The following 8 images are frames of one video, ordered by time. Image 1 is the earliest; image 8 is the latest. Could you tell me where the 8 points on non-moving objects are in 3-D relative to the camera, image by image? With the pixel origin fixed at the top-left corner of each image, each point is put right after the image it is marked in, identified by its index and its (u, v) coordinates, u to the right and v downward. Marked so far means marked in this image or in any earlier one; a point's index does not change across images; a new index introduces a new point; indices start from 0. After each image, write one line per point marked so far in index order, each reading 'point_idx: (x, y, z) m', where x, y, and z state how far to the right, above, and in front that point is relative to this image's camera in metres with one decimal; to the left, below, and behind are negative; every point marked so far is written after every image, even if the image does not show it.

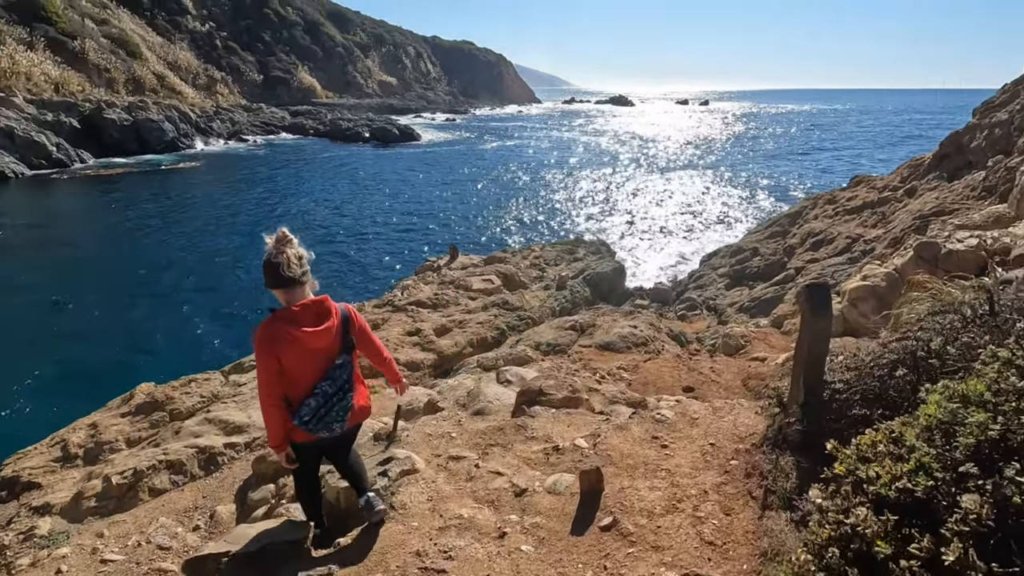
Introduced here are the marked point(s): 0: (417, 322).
0: (-1.4, -0.5, +7.7) m
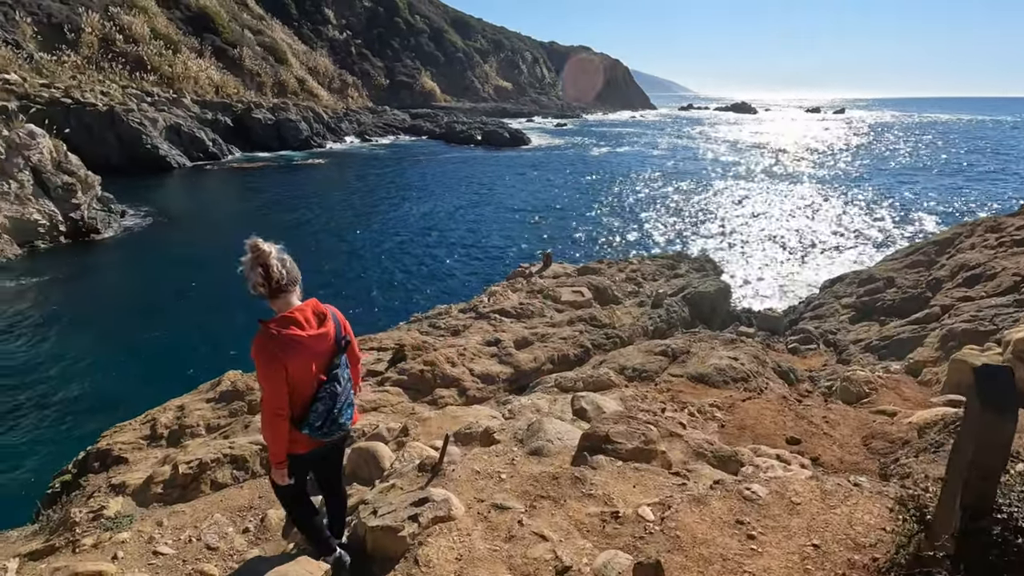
0: (-0.2, -0.6, +7.5) m
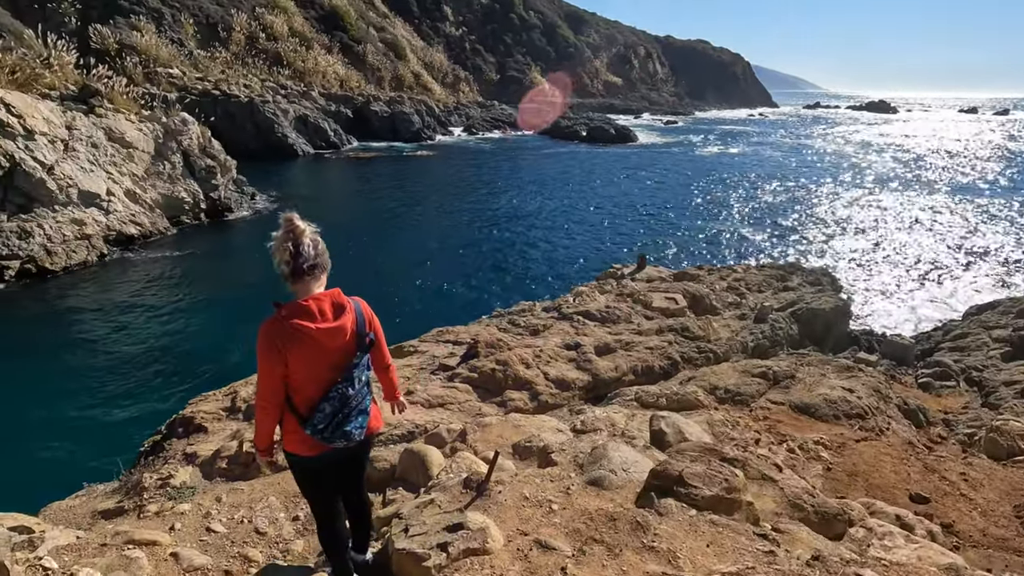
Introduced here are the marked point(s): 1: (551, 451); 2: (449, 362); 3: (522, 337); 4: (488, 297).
0: (+0.9, -0.6, +7.1) m
1: (+0.2, -1.0, +3.3) m
2: (-0.7, -0.8, +5.9) m
3: (+0.1, -0.6, +6.9) m
4: (-0.5, -0.1, +12.7) m
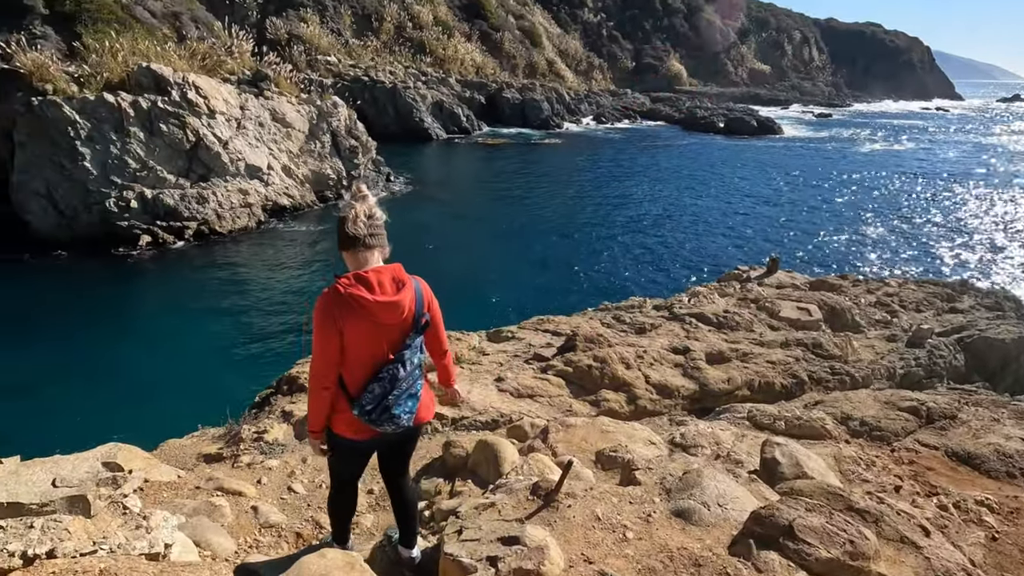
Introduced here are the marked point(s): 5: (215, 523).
0: (+2.2, -0.6, +6.5) m
1: (+0.7, -1.0, +2.9) m
2: (+0.3, -0.7, +5.7) m
3: (+1.4, -0.6, +6.5) m
4: (+2.0, 0.0, +12.3) m
5: (-1.6, -1.3, +2.9) m
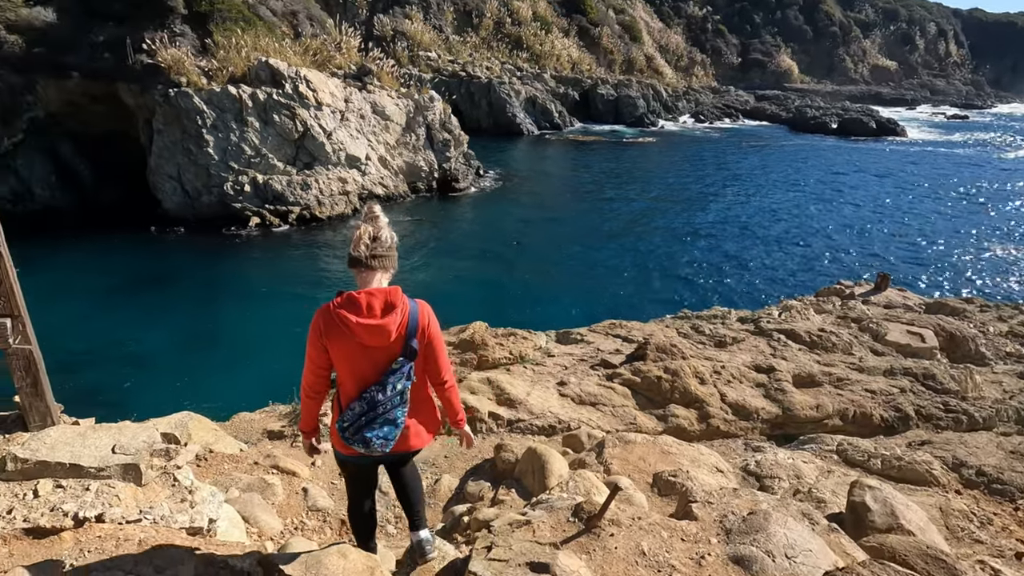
0: (+2.9, -0.8, +5.9) m
1: (+0.9, -1.0, +2.6) m
2: (+1.0, -0.7, +5.4) m
3: (+2.2, -0.7, +6.1) m
4: (+3.7, -0.1, +11.7) m
5: (-1.4, -1.2, +3.0) m
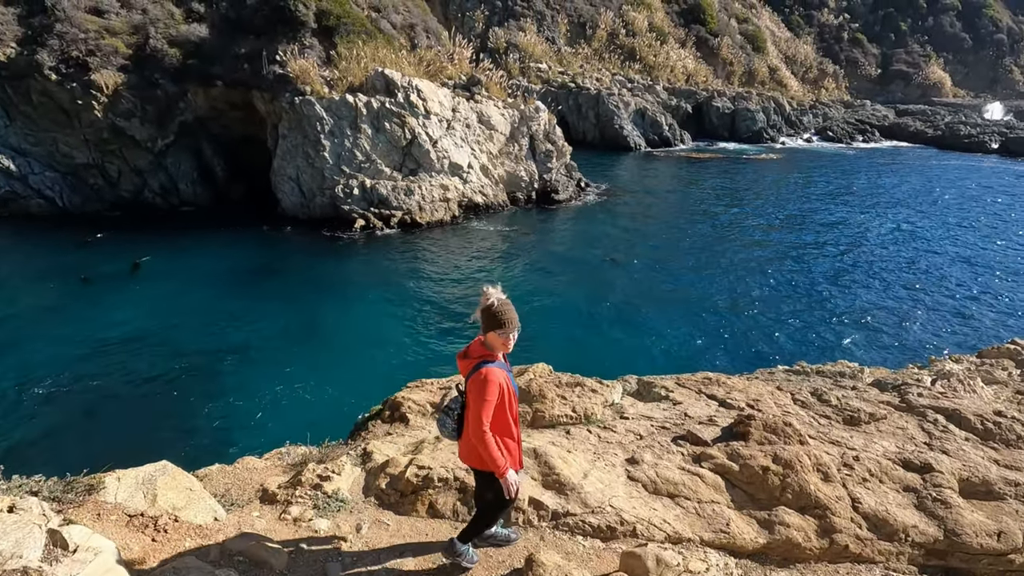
0: (+3.5, -1.3, +4.4) m
1: (+0.9, -1.4, +1.5) m
2: (+1.5, -1.1, +4.3) m
3: (+2.8, -1.2, +4.7) m
4: (+5.3, -0.9, +10.0) m
5: (-1.3, -1.4, +2.3) m
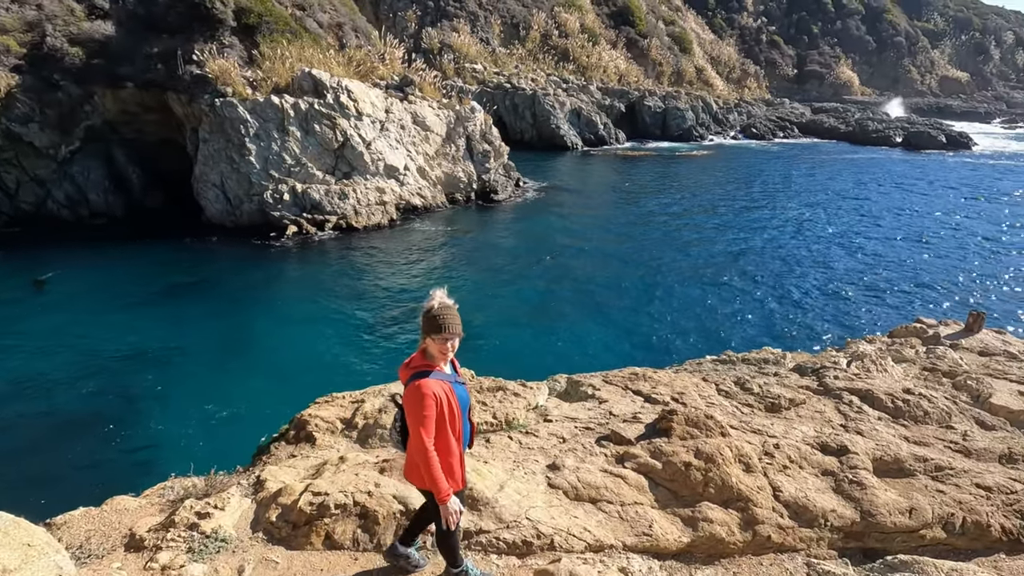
0: (+2.8, -1.2, +4.5) m
1: (+0.6, -1.3, +1.4) m
2: (+0.9, -1.1, +4.1) m
3: (+2.1, -1.1, +4.7) m
4: (+4.1, -0.7, +10.2) m
5: (-1.7, -1.4, +1.9) m
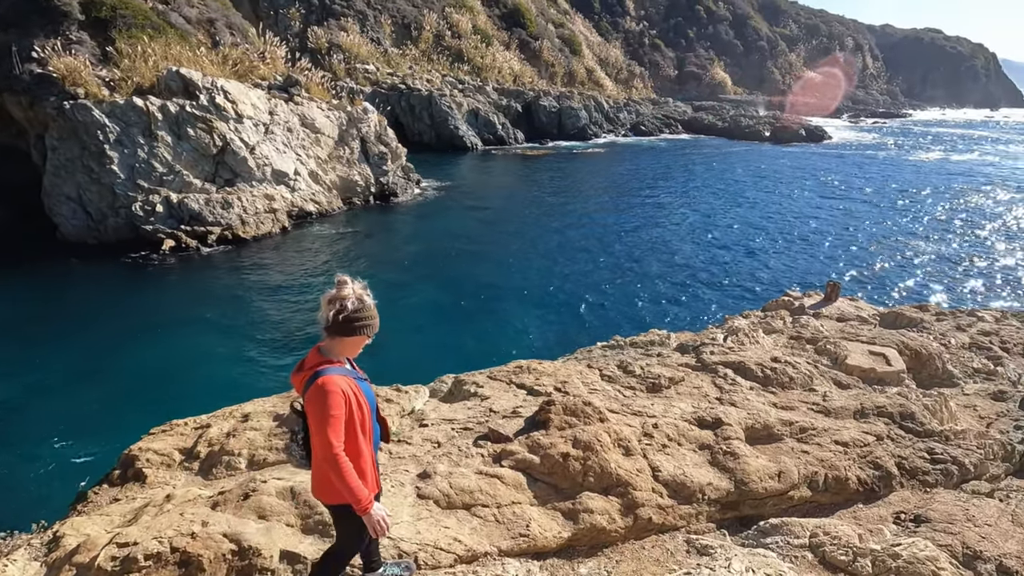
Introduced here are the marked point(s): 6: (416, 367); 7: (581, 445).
0: (+1.8, -1.0, +4.6) m
1: (+0.1, -1.3, +1.2) m
2: (0.0, -1.0, +3.9) m
3: (+1.1, -0.9, +4.7) m
4: (+2.1, -0.4, +10.4) m
5: (-2.2, -1.5, +1.3) m
6: (-1.6, -1.3, +8.7) m
7: (+0.5, -1.1, +3.6) m
